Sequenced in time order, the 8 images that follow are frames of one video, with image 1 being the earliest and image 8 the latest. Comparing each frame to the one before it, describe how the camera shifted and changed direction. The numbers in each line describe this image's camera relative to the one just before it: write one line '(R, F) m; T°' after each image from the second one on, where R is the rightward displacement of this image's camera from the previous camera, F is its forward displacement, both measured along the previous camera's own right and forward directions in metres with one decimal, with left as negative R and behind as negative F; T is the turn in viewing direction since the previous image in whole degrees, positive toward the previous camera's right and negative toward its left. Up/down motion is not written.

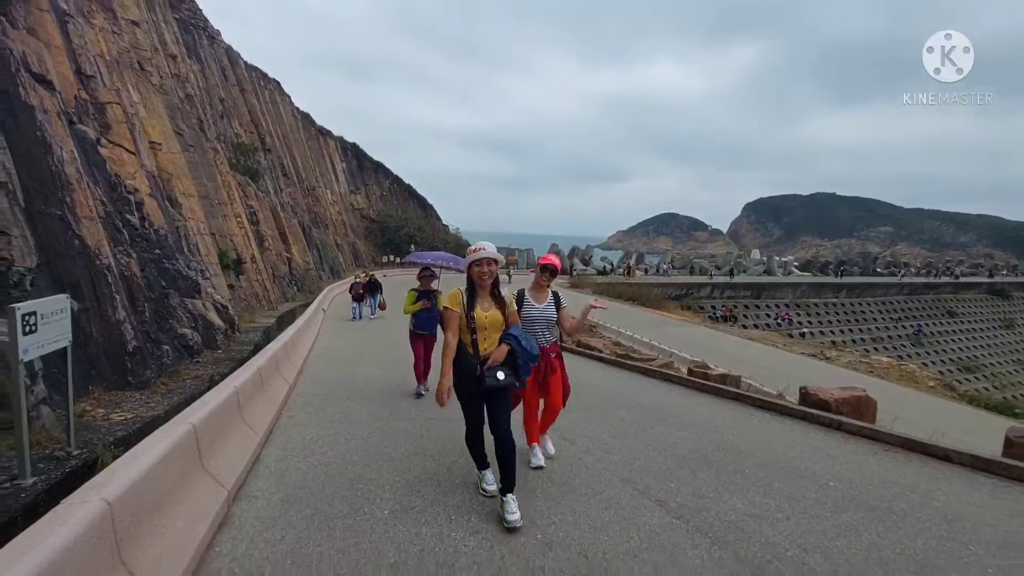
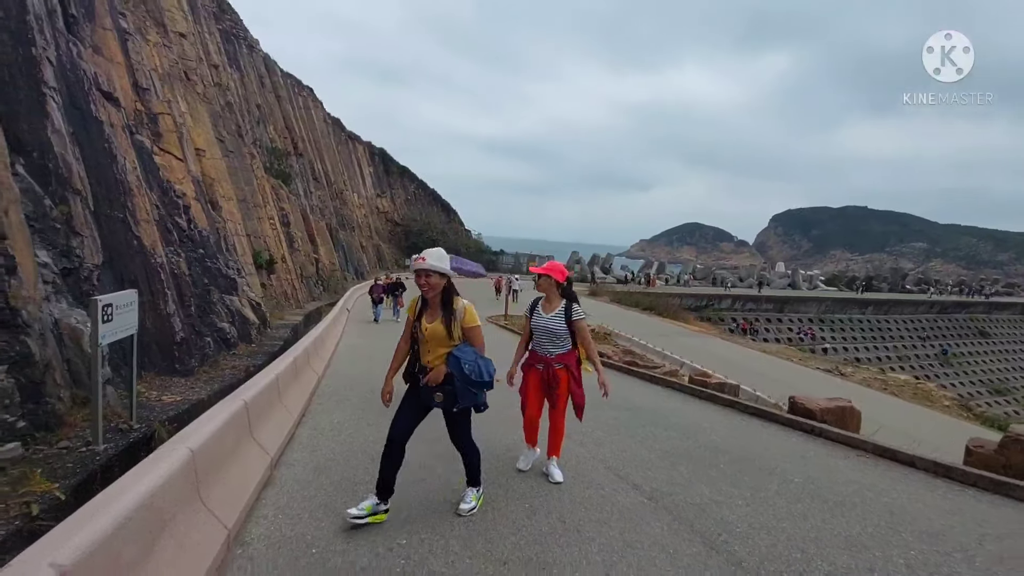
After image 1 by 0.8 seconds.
(+0.1, -0.7) m; -2°
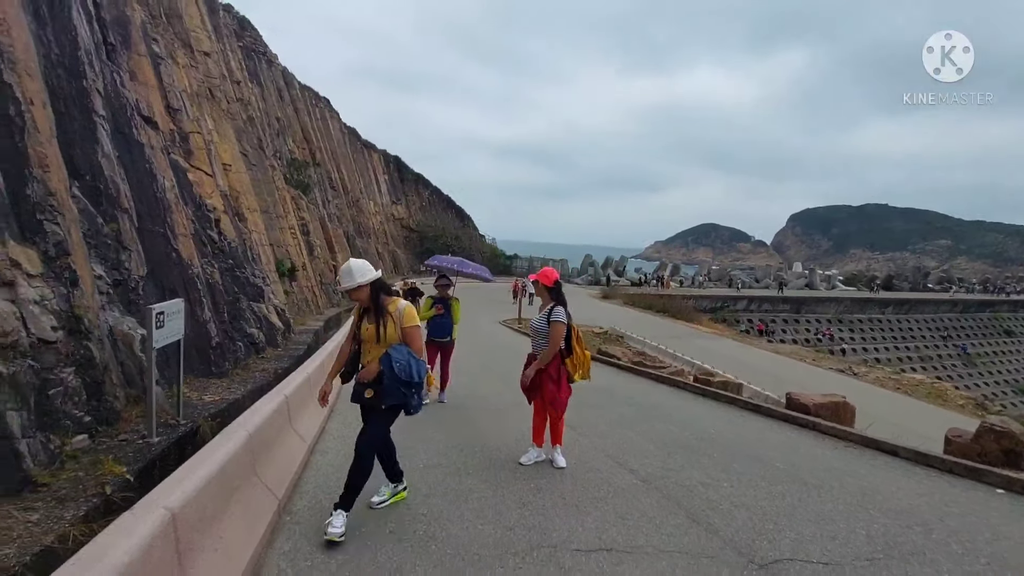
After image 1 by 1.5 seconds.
(+0.1, -0.6) m; -1°
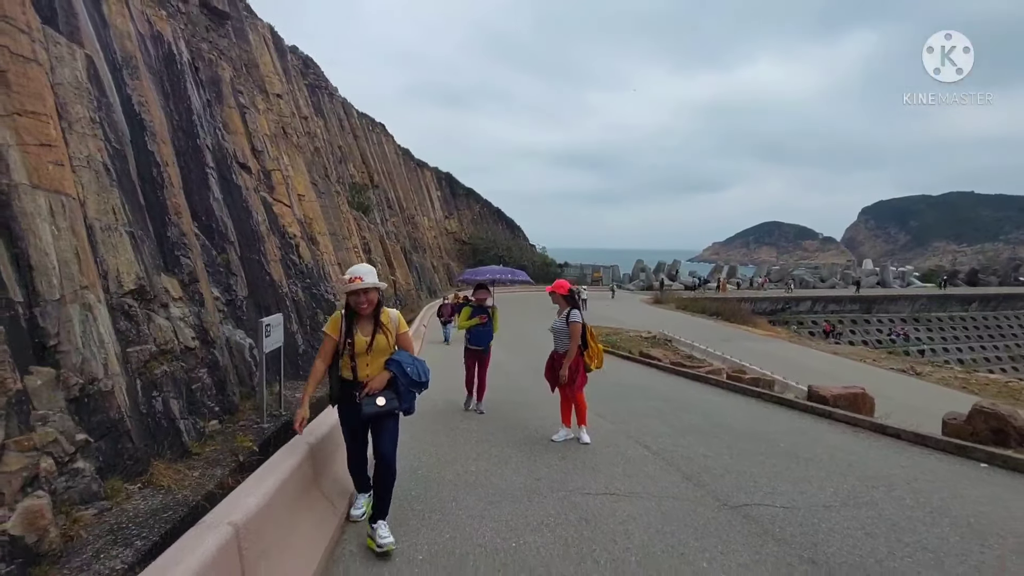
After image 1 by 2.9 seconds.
(+0.2, -1.3) m; -5°
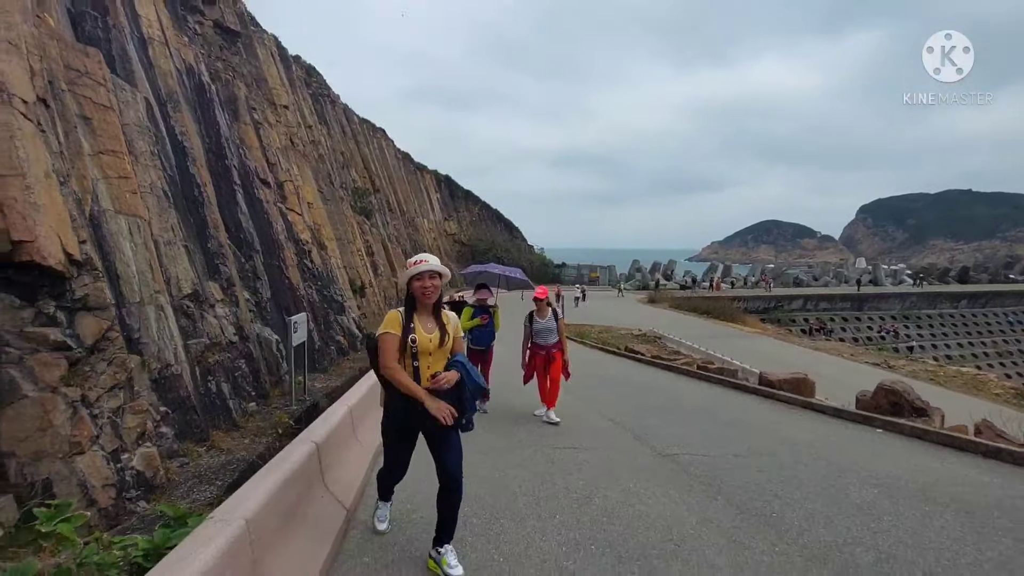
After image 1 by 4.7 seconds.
(+0.1, -1.3) m; 0°
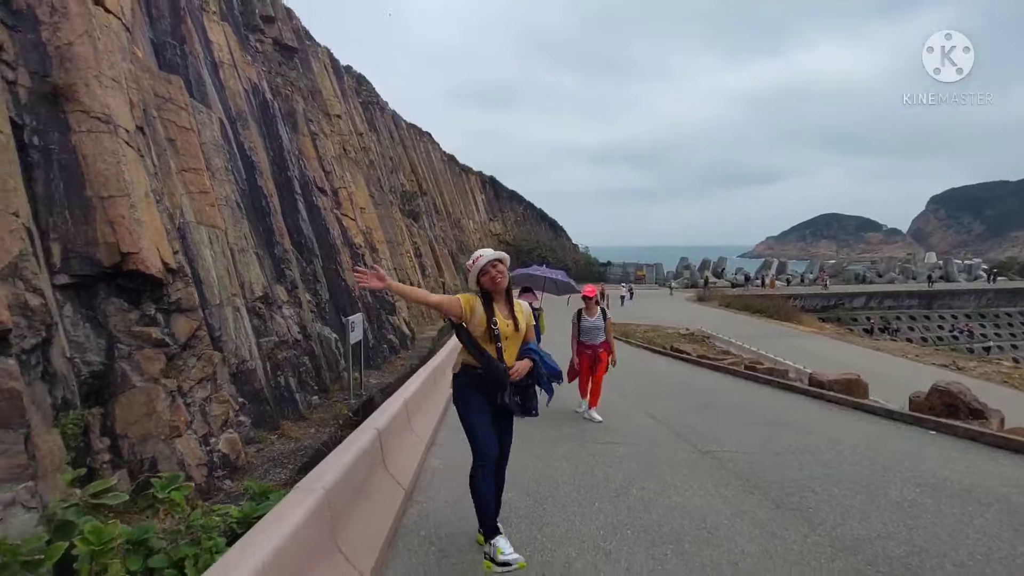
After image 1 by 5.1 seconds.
(+0.1, -0.4) m; -4°
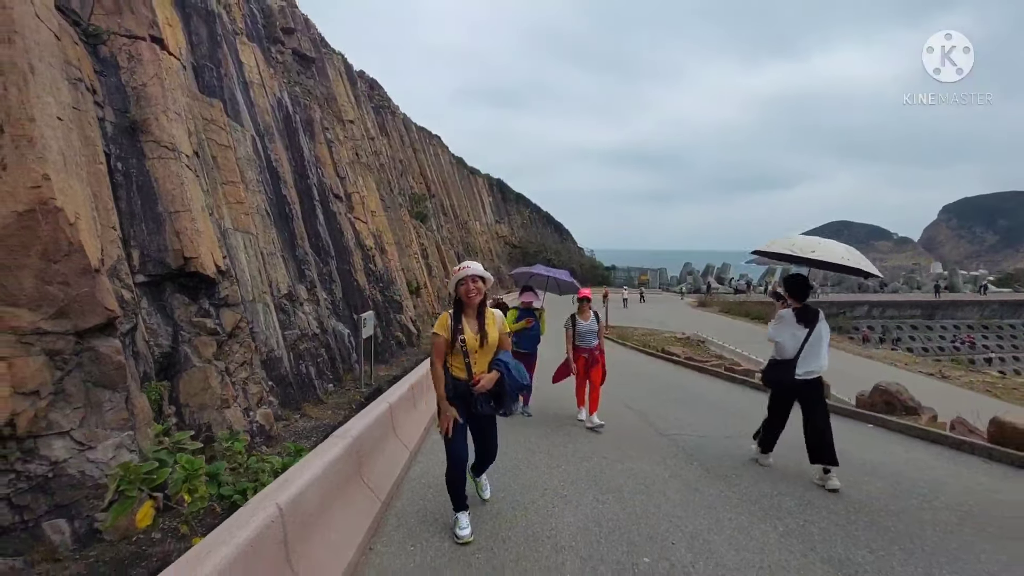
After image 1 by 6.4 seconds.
(+0.2, -1.1) m; 0°
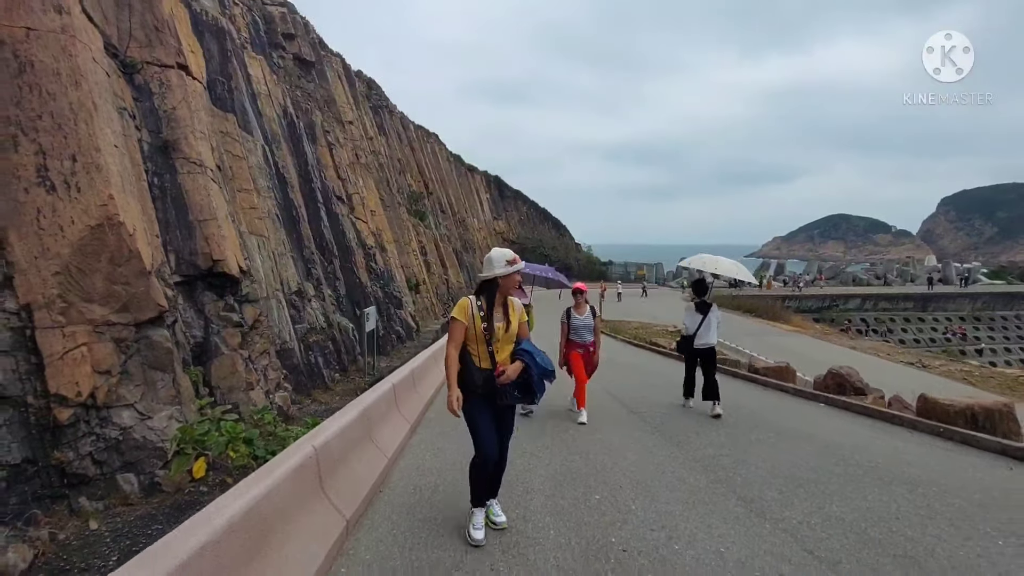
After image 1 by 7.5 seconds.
(+0.1, -0.9) m; 0°
